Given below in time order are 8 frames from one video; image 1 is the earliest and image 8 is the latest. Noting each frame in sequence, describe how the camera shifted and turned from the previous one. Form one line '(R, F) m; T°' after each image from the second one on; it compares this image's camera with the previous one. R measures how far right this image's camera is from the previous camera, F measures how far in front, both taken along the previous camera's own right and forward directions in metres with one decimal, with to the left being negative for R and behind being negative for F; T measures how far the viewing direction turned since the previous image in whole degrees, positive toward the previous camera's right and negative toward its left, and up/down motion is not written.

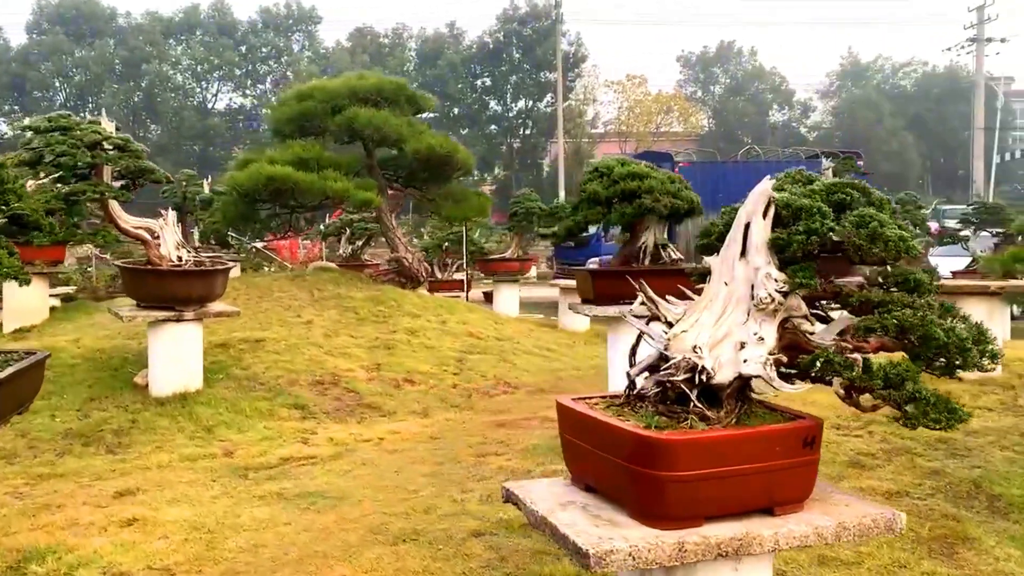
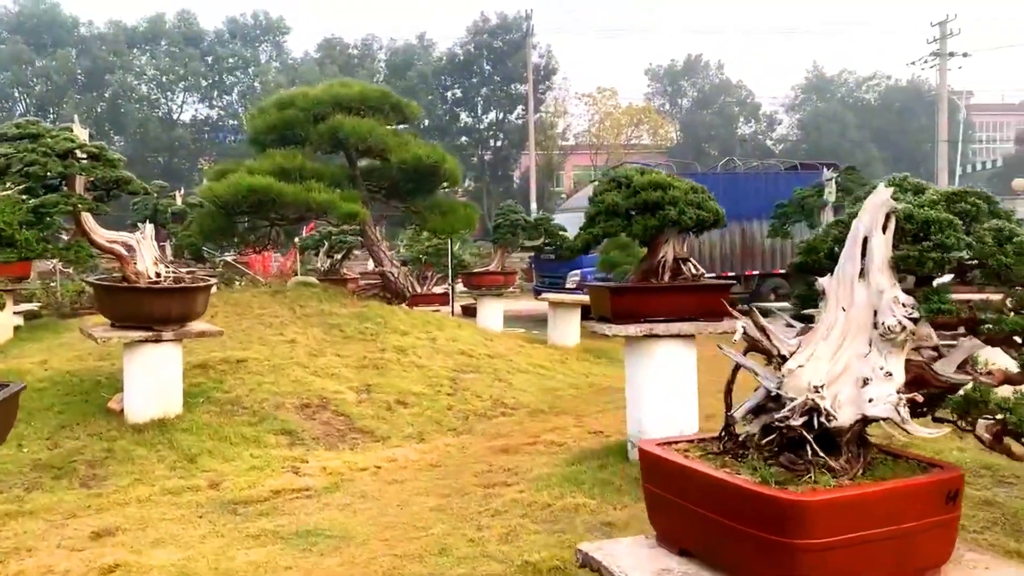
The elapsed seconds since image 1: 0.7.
(-0.2, +0.3) m; +2°
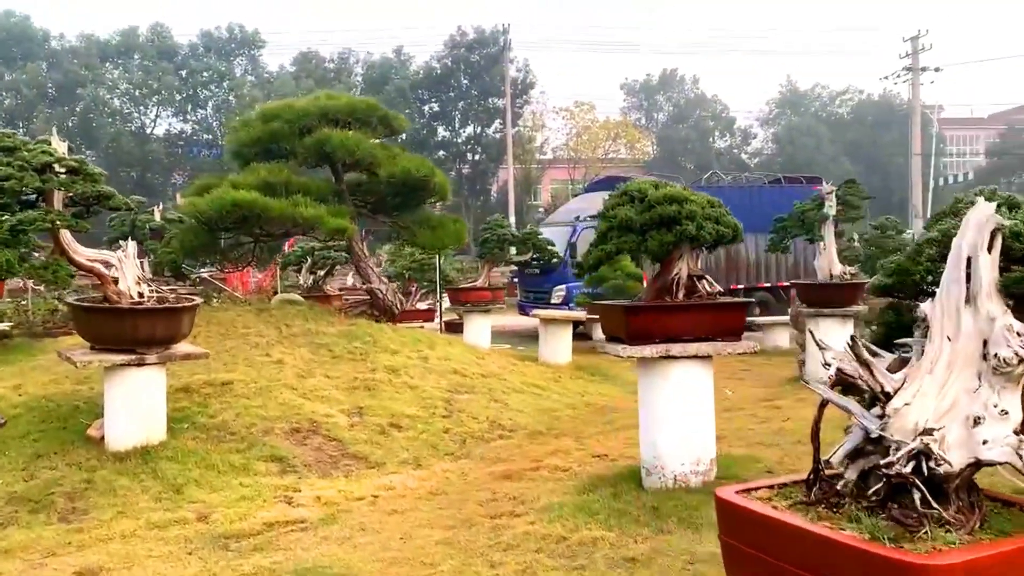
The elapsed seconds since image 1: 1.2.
(-0.2, +0.2) m; +2°
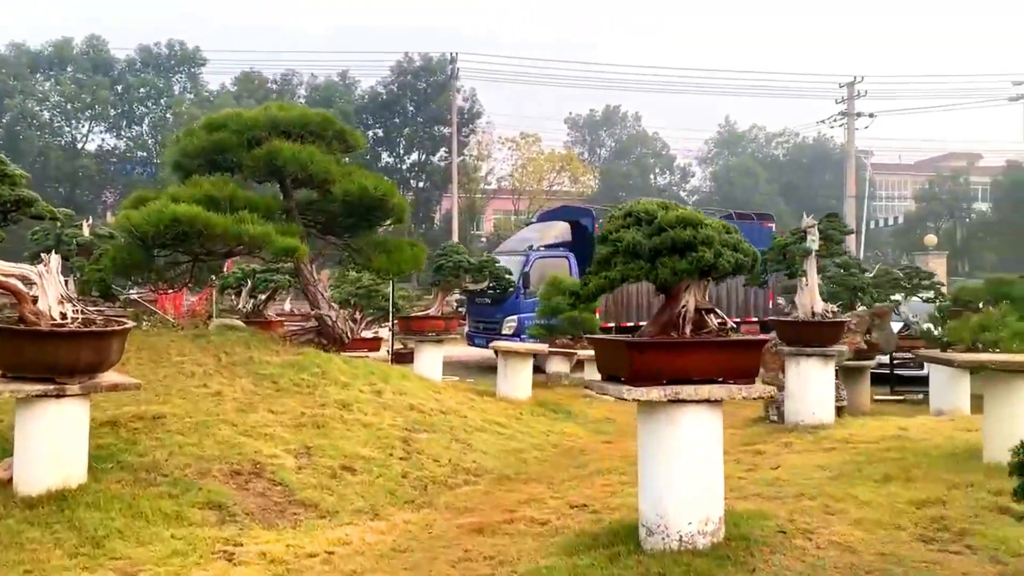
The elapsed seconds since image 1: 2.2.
(-0.2, +0.5) m; +4°
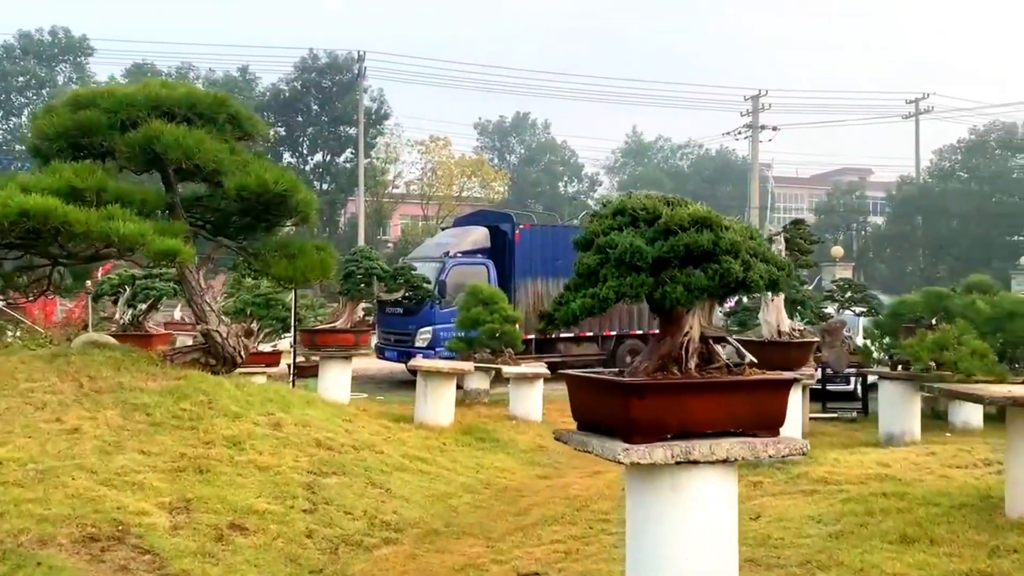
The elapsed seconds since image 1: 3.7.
(-0.1, +1.0) m; +6°
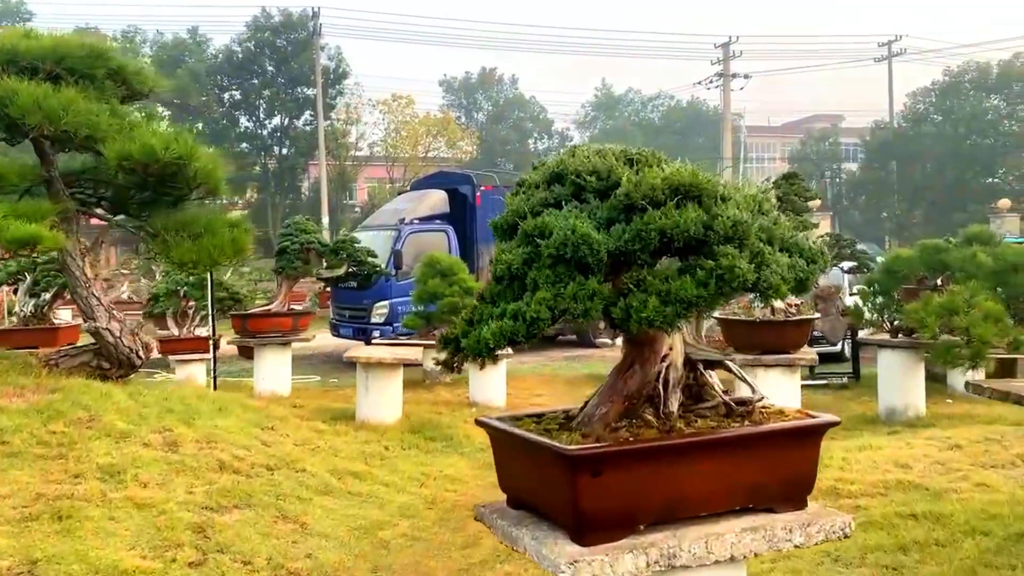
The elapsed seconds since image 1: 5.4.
(+0.2, +1.0) m; +1°
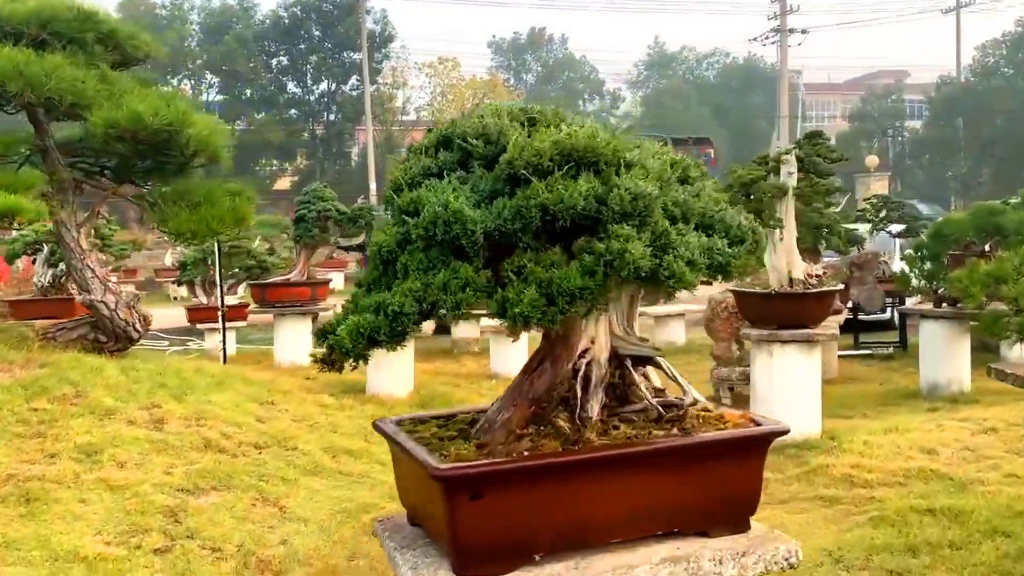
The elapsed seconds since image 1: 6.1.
(+0.3, +0.3) m; -4°
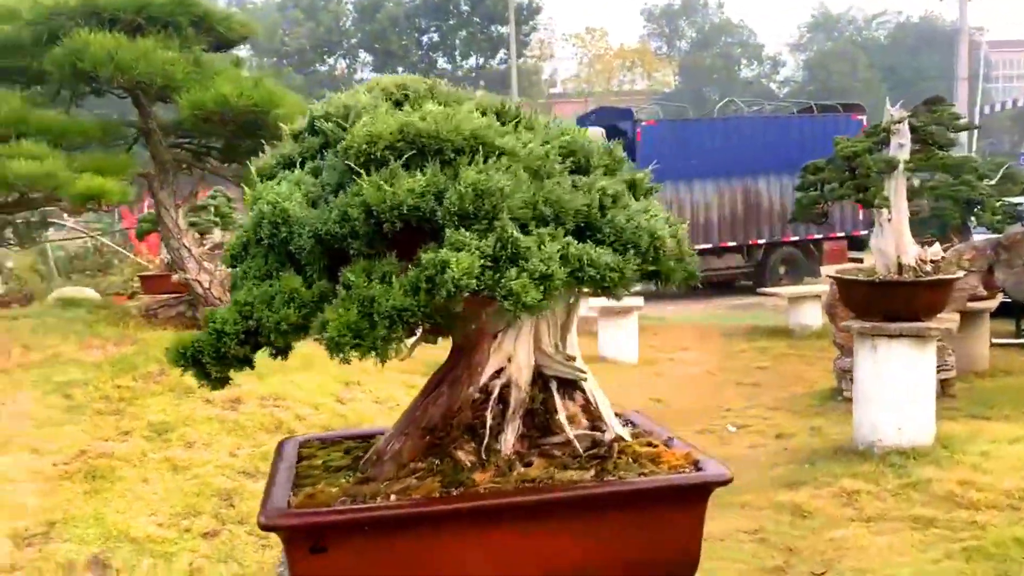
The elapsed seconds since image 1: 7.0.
(+0.4, +0.3) m; -10°
